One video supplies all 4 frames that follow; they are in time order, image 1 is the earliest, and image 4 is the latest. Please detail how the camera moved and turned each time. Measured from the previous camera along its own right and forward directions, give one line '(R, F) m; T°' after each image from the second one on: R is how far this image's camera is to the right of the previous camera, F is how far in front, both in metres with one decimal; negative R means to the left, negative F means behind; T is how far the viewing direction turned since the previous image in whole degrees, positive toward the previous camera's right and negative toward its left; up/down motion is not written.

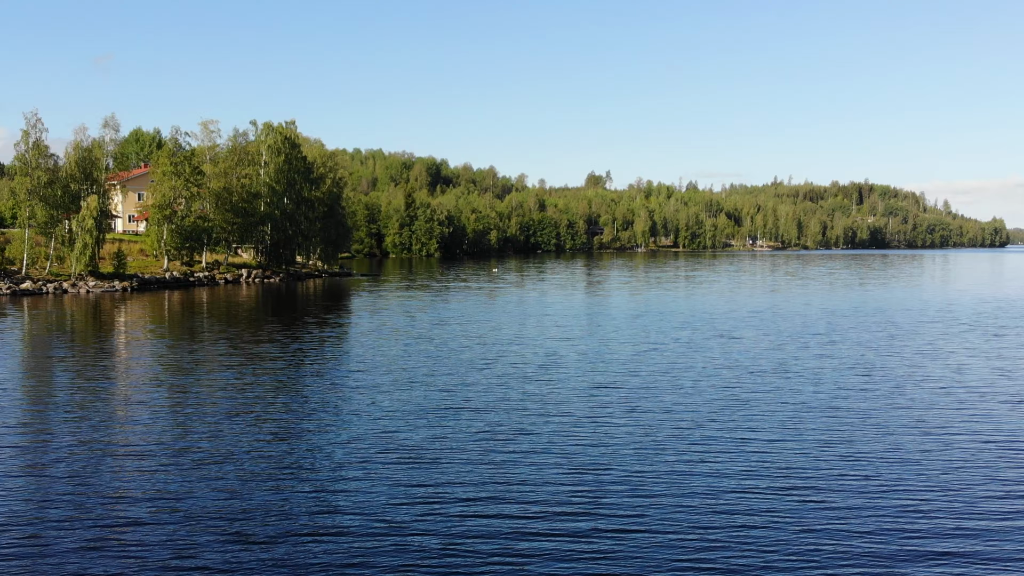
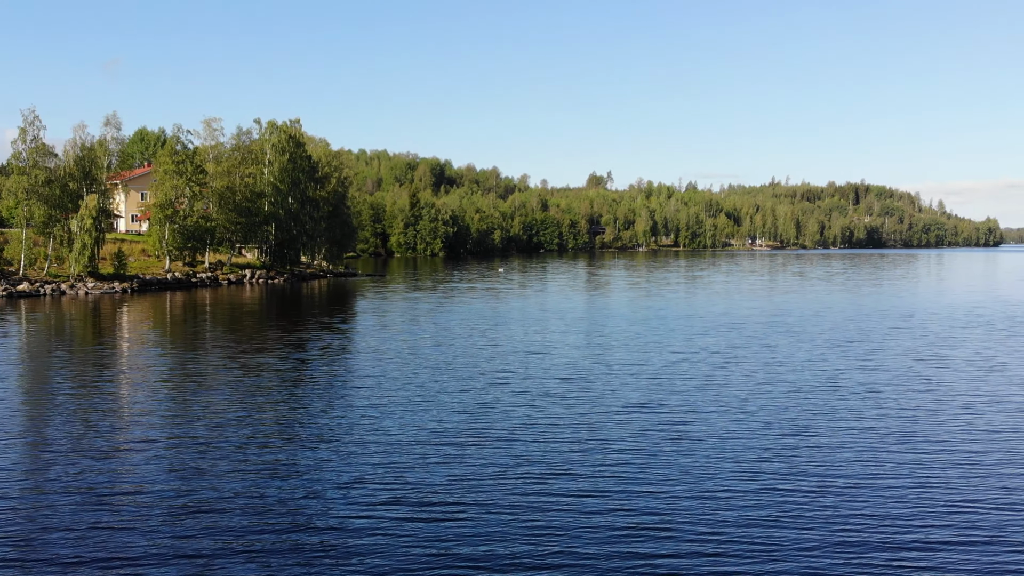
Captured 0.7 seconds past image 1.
(-0.5, +2.1) m; 0°
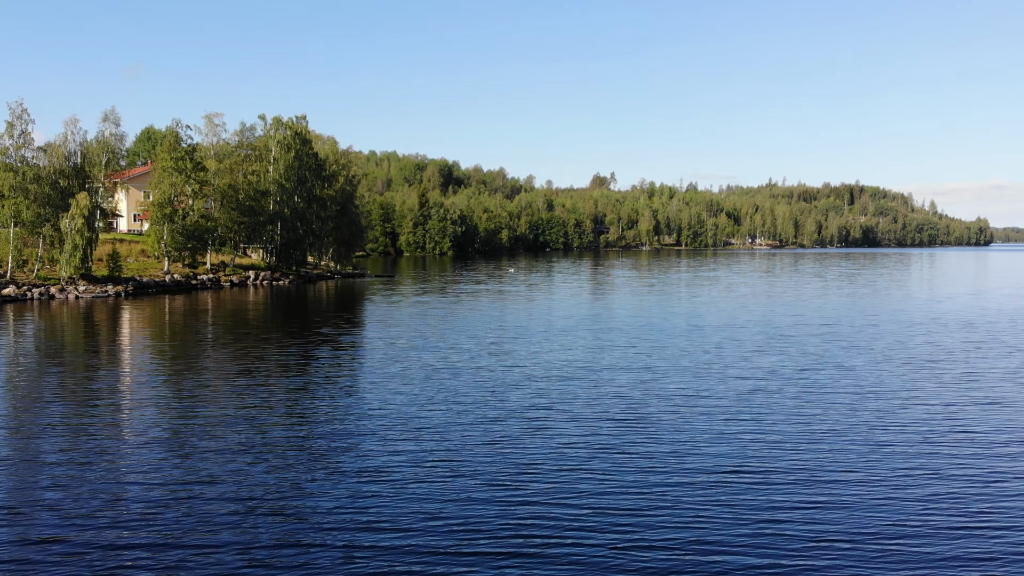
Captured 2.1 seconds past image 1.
(-0.7, +4.5) m; -1°
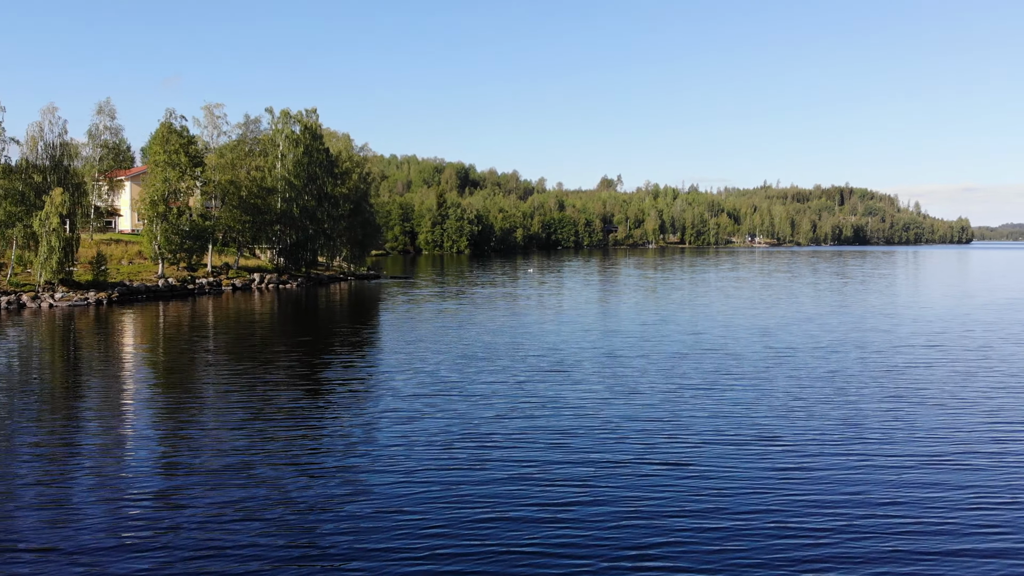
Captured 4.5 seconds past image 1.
(-0.9, +8.0) m; -1°
